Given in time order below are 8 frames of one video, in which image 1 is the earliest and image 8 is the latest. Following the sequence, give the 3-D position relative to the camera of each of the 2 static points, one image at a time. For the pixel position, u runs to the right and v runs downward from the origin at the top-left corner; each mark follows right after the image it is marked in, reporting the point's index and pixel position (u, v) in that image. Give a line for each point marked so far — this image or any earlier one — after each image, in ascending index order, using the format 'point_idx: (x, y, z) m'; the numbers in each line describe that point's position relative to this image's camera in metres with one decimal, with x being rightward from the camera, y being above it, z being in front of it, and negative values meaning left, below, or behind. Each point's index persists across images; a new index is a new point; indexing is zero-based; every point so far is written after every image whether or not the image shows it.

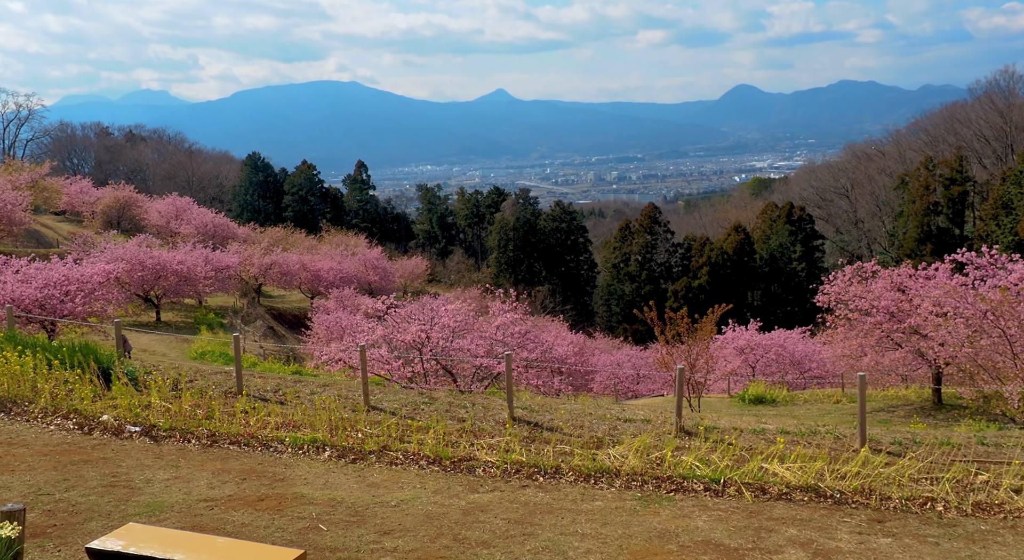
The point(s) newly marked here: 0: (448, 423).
0: (-0.7, -1.5, +11.1) m
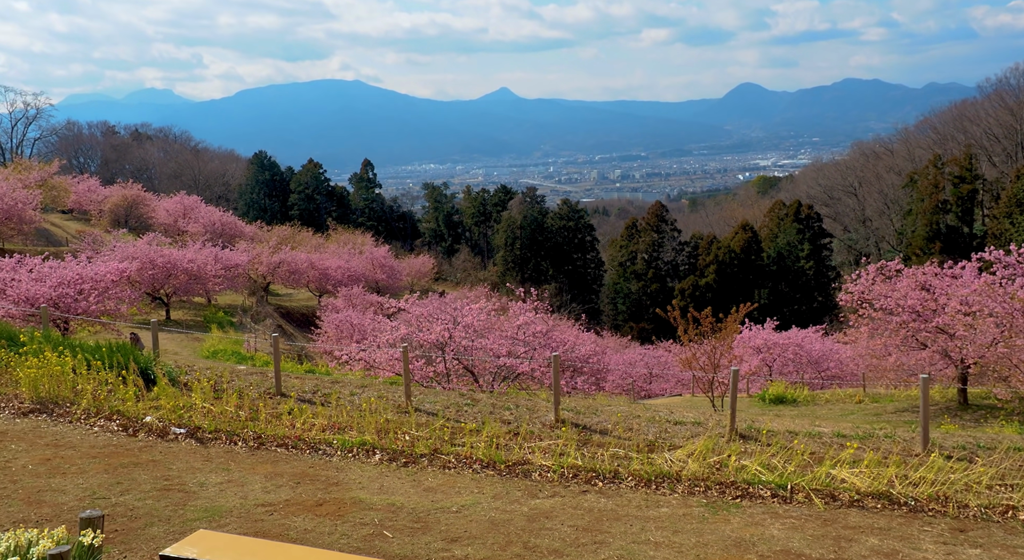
0: (-0.2, -1.6, +11.0) m
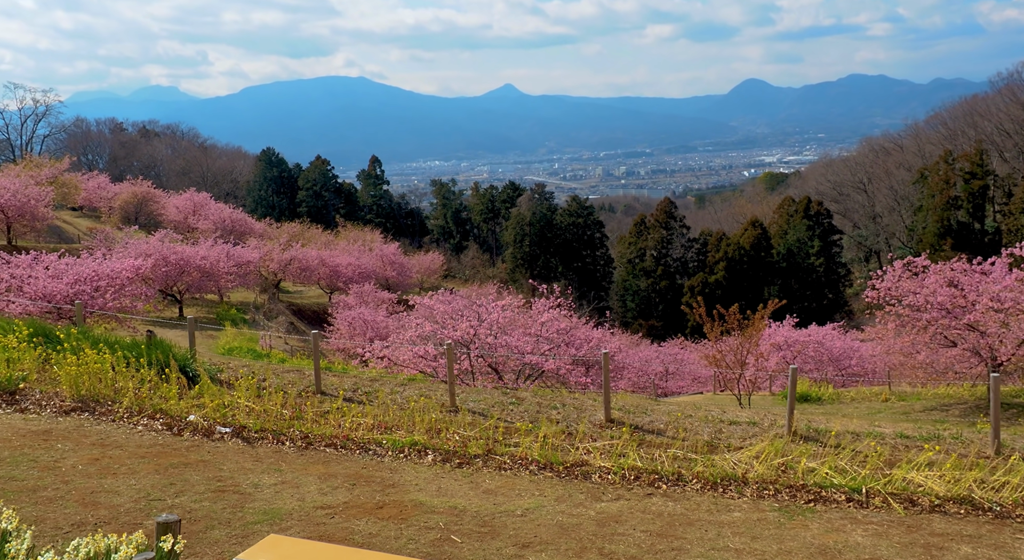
0: (+0.3, -1.5, +10.8) m
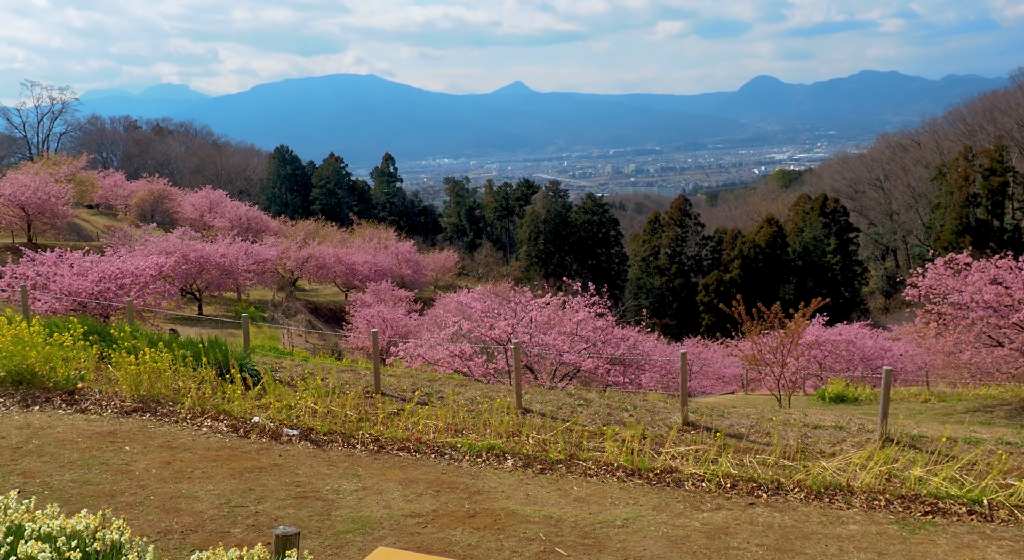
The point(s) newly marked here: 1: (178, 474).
0: (+1.1, -1.5, +10.5) m
1: (-2.9, -1.7, +8.8) m
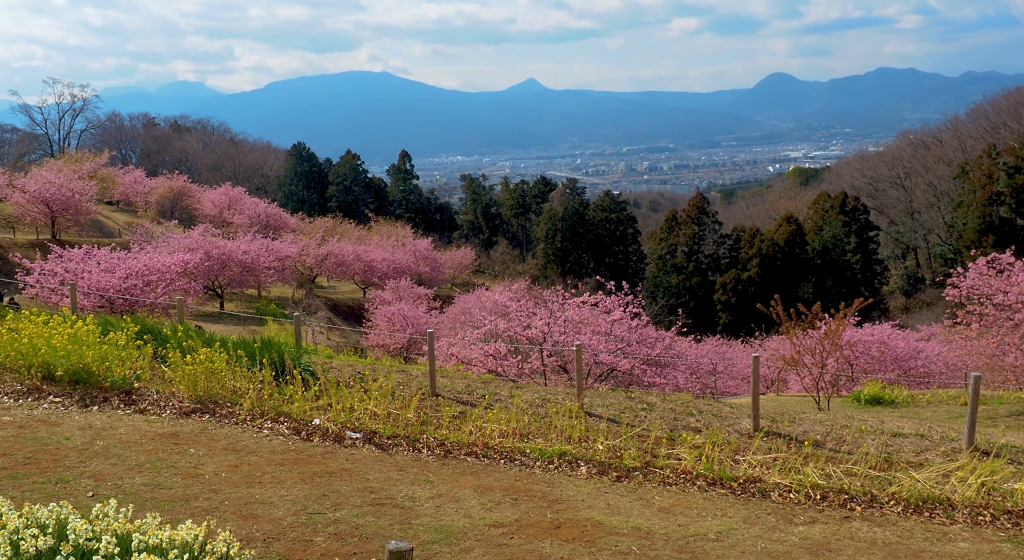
0: (+1.8, -1.6, +10.3) m
1: (-2.2, -1.7, +8.7) m
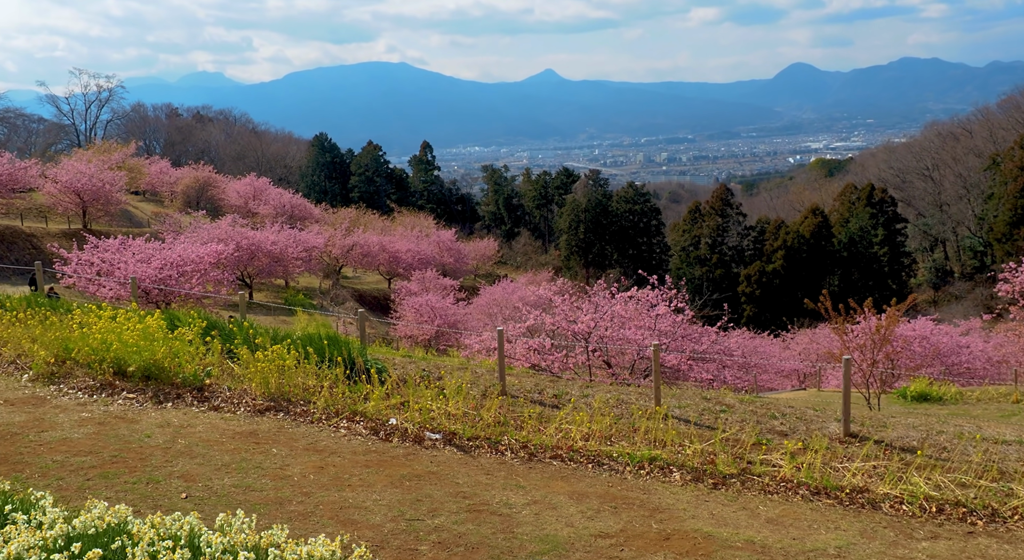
0: (+2.6, -1.6, +10.0) m
1: (-1.5, -1.7, +8.6) m
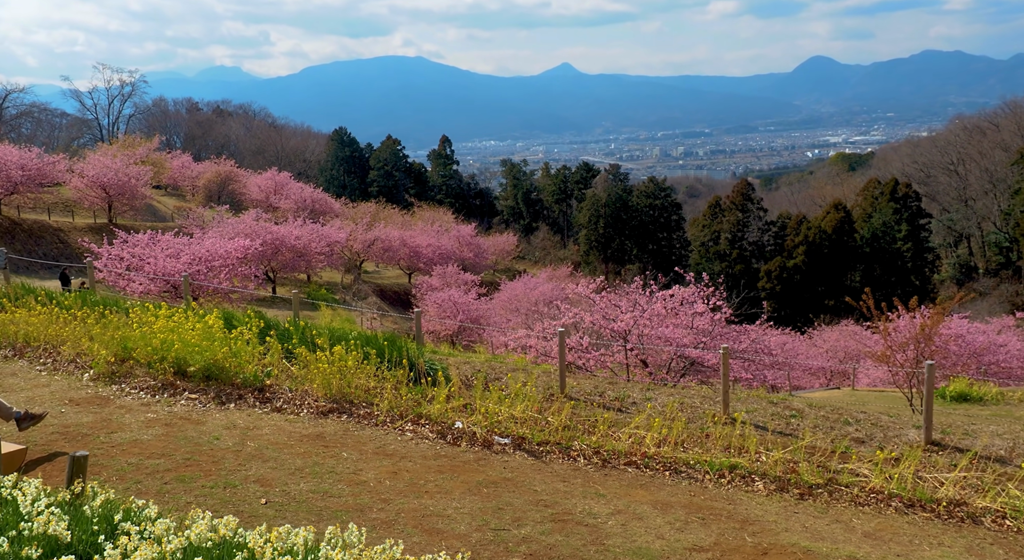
0: (+3.3, -1.6, +9.8) m
1: (-0.8, -1.7, +8.5) m
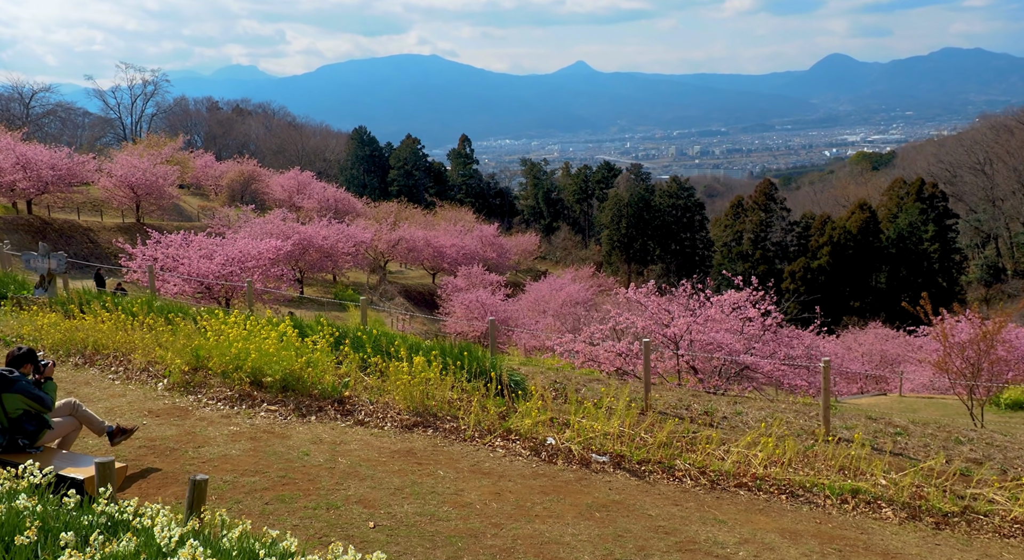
0: (+4.2, -1.7, +9.2) m
1: (+0.1, -1.8, +8.1) m
